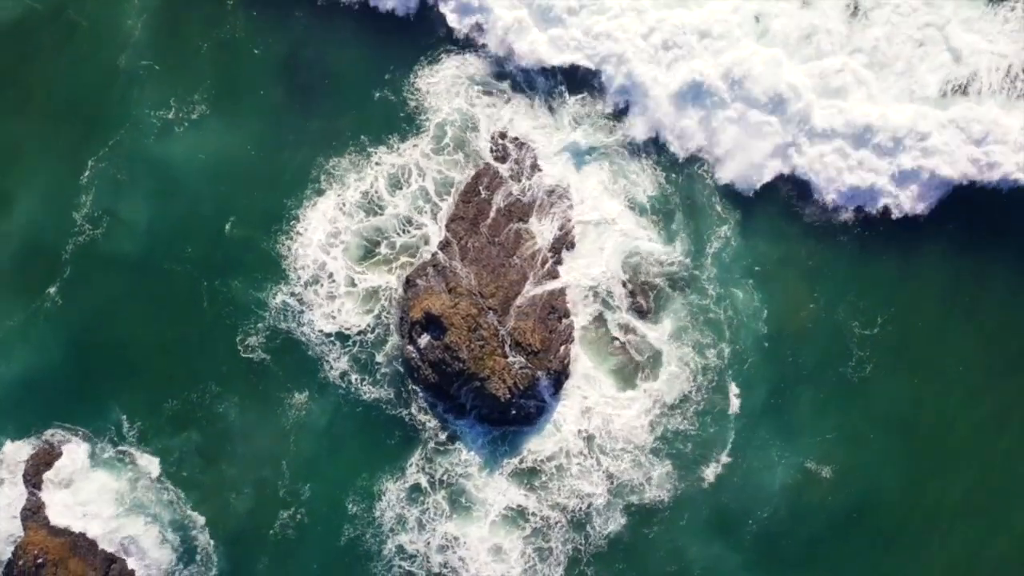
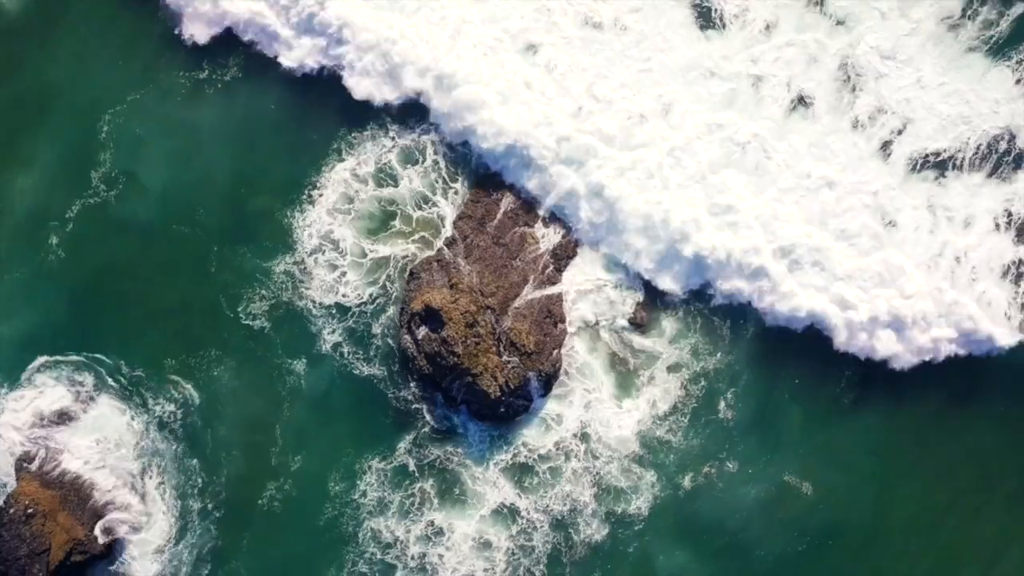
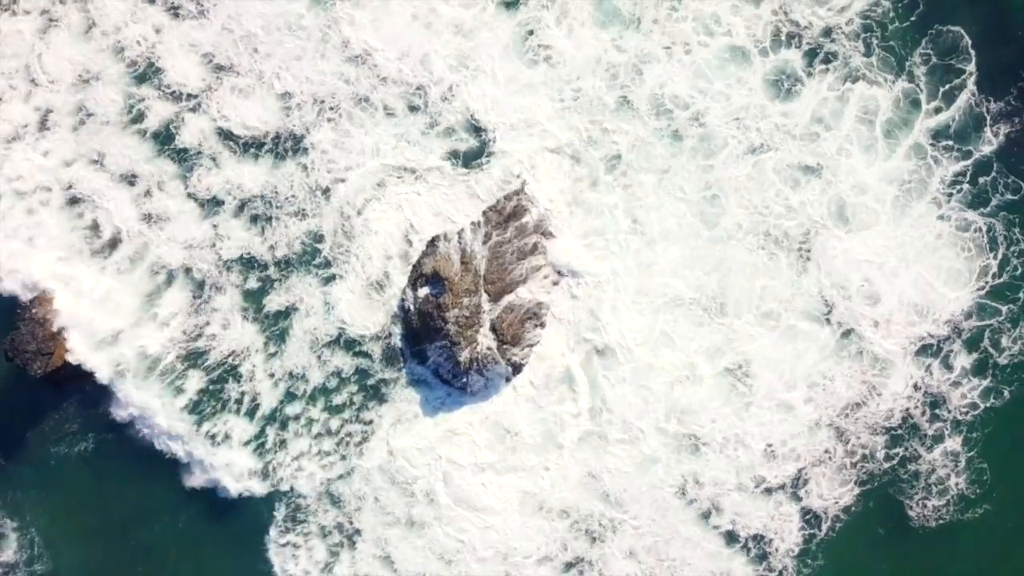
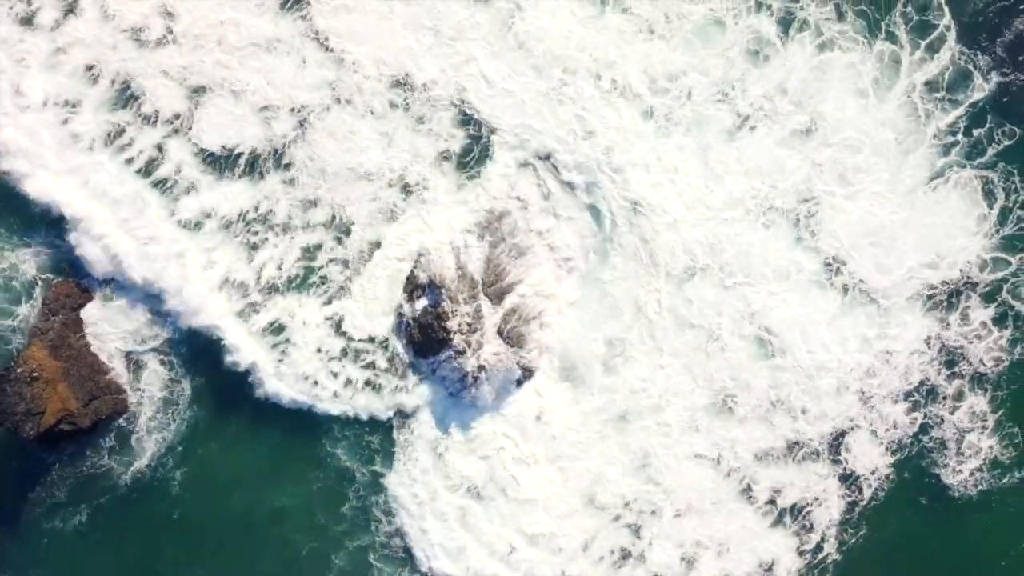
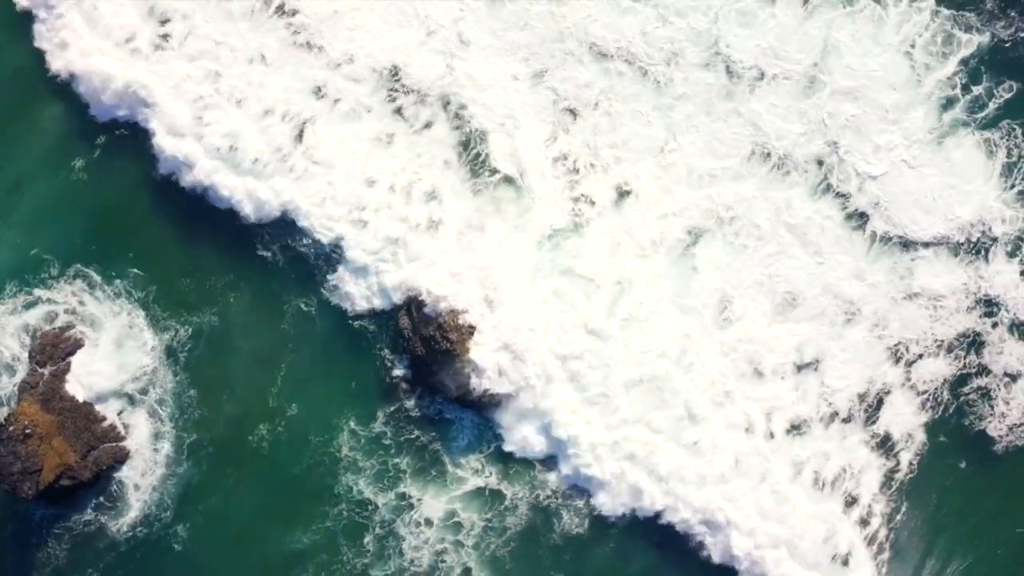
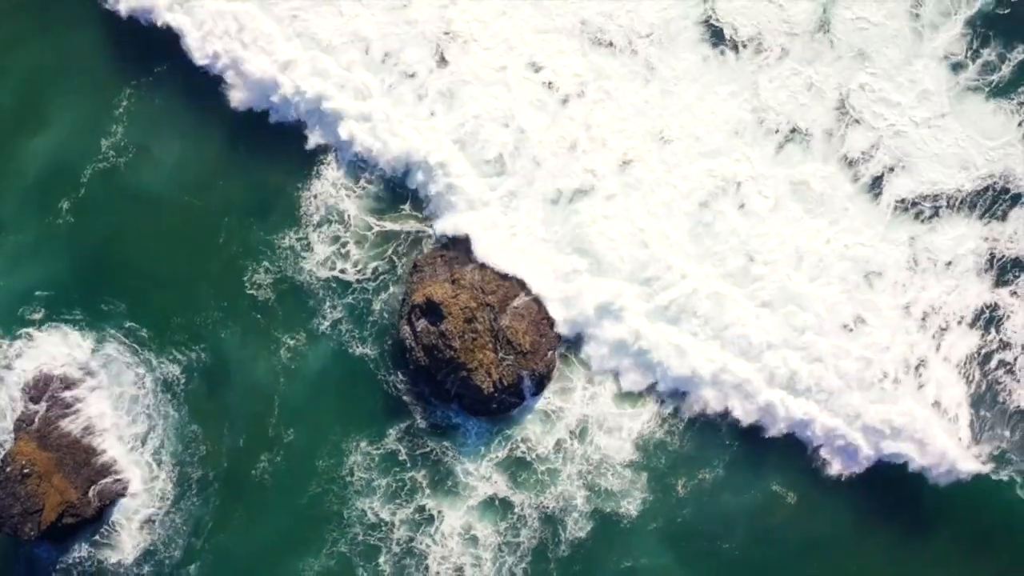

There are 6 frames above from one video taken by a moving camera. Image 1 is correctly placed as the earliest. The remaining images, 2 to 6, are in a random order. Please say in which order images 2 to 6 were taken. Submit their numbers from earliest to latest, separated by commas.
2, 6, 5, 4, 3
